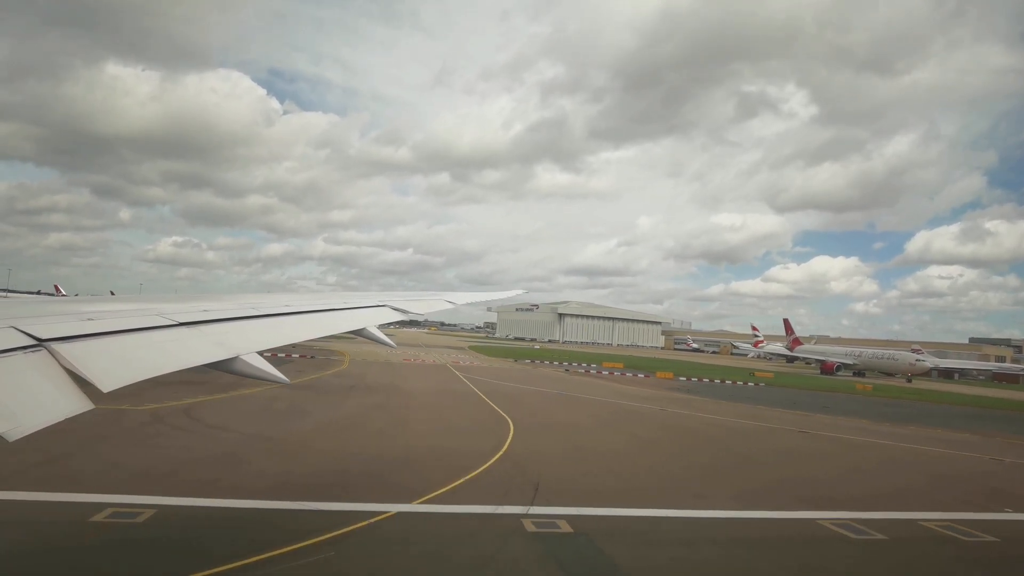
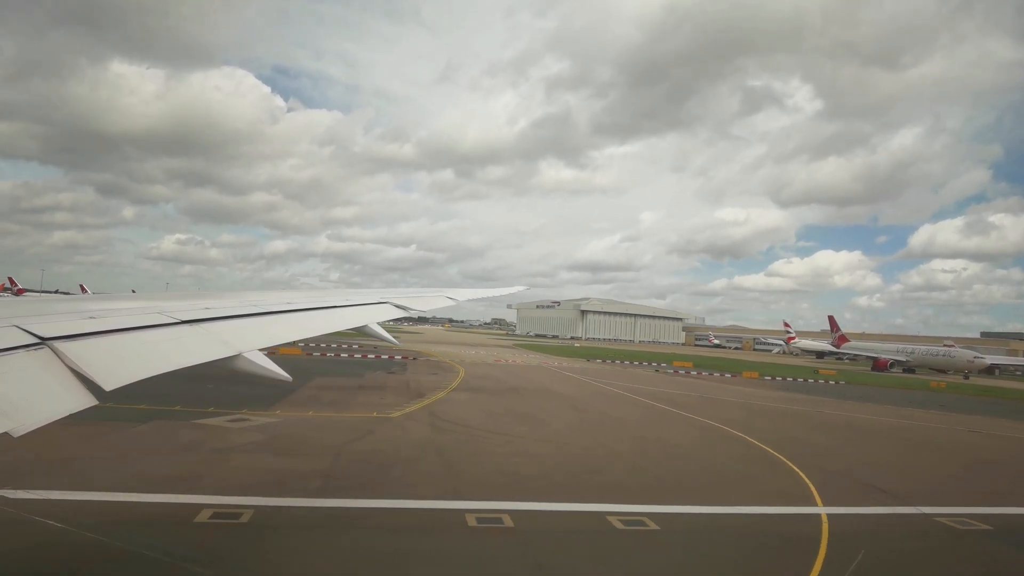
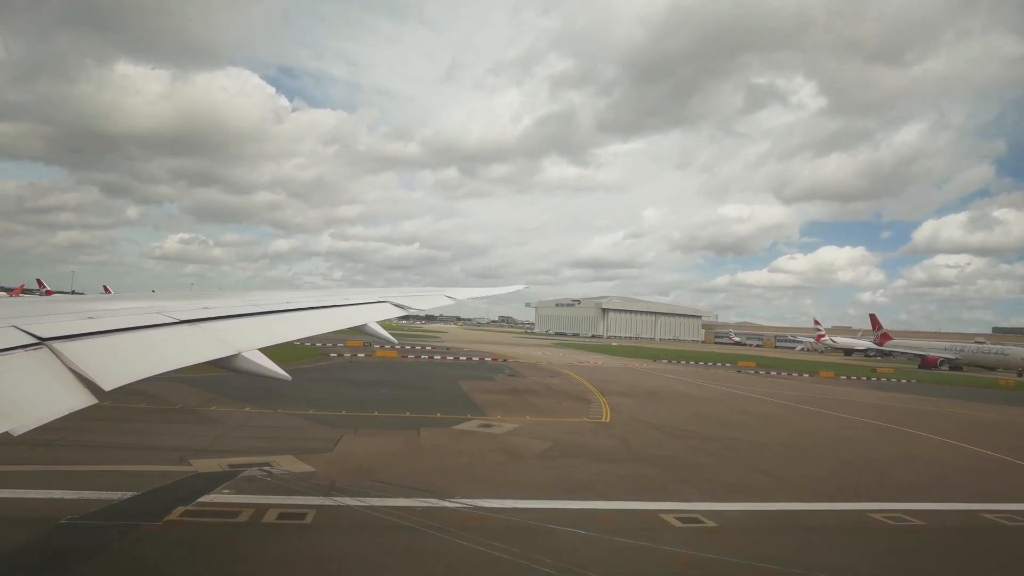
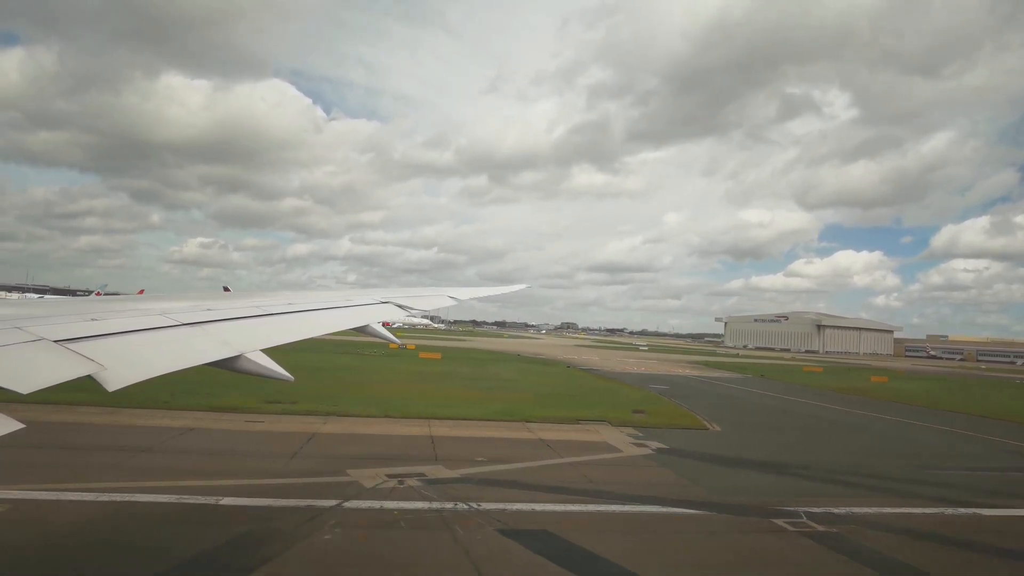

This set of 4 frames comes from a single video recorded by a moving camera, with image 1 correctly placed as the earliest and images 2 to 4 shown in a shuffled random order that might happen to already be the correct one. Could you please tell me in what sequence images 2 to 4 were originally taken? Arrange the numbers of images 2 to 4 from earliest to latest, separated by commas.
2, 3, 4
